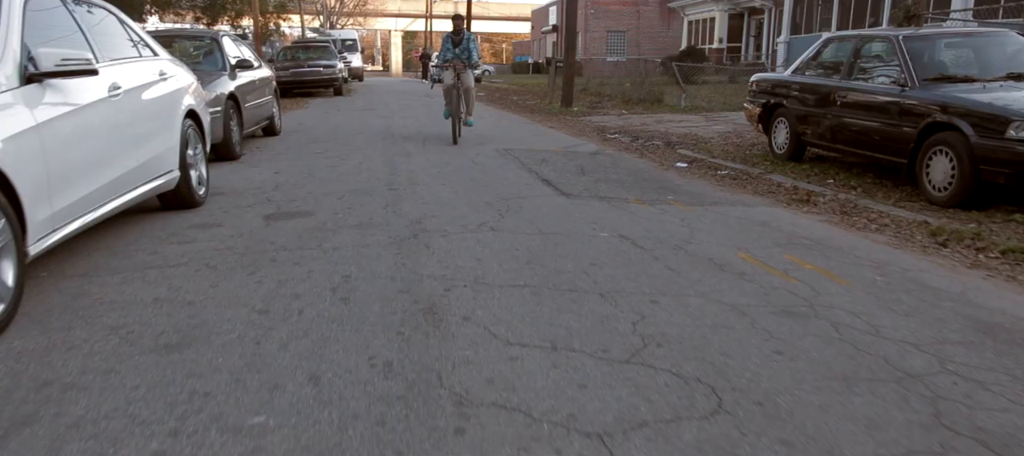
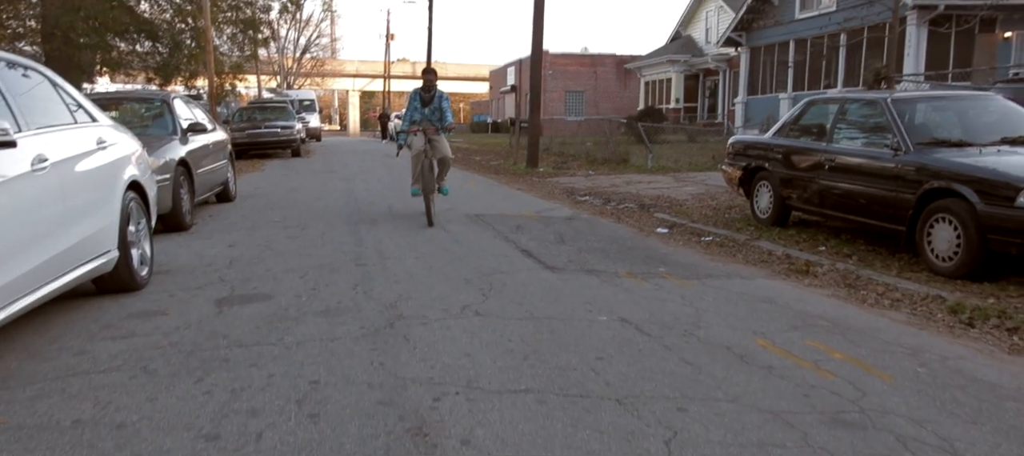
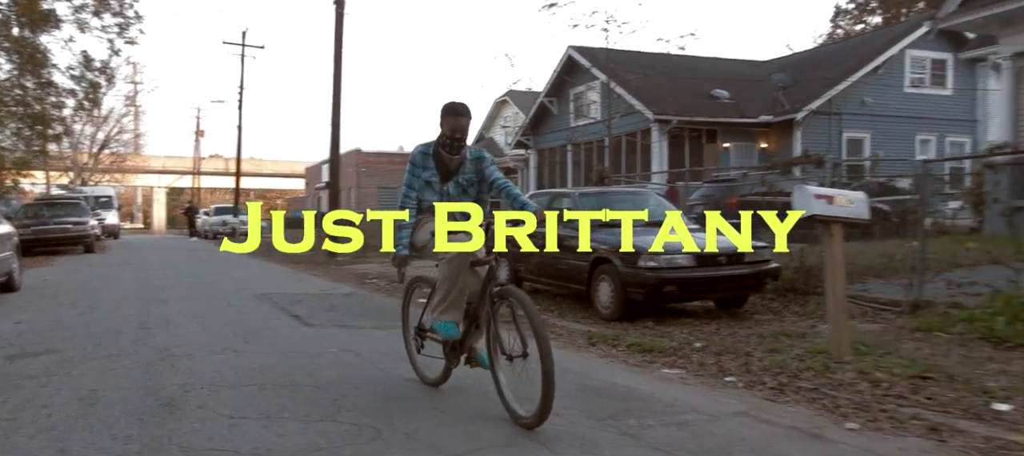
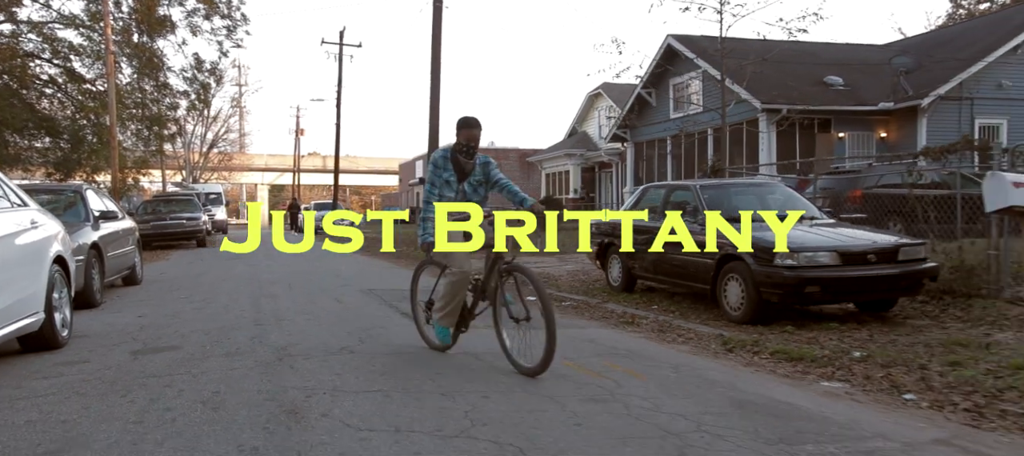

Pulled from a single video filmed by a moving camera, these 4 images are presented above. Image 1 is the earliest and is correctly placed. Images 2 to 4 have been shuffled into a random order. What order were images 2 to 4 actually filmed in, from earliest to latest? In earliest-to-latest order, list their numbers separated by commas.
2, 4, 3
